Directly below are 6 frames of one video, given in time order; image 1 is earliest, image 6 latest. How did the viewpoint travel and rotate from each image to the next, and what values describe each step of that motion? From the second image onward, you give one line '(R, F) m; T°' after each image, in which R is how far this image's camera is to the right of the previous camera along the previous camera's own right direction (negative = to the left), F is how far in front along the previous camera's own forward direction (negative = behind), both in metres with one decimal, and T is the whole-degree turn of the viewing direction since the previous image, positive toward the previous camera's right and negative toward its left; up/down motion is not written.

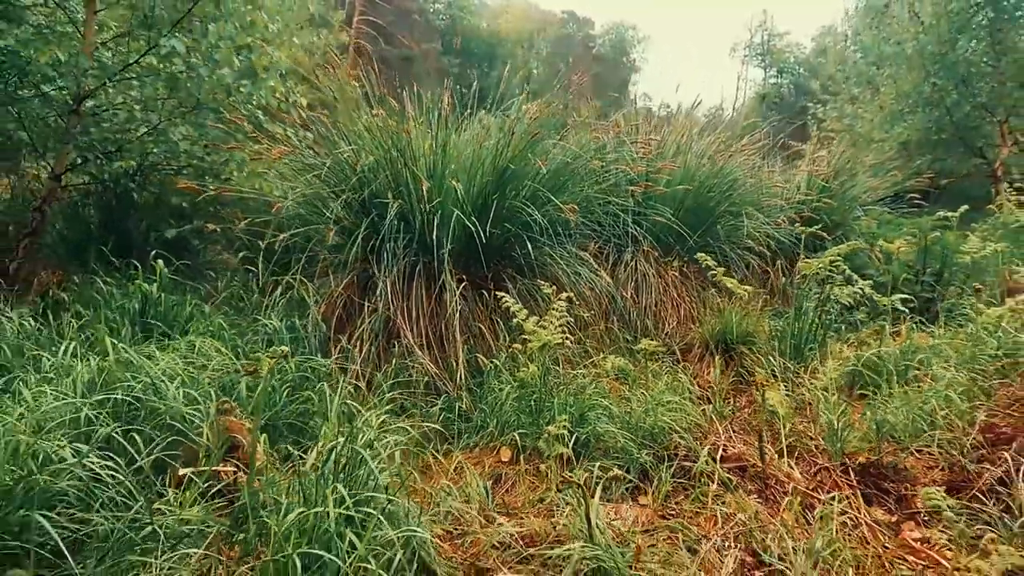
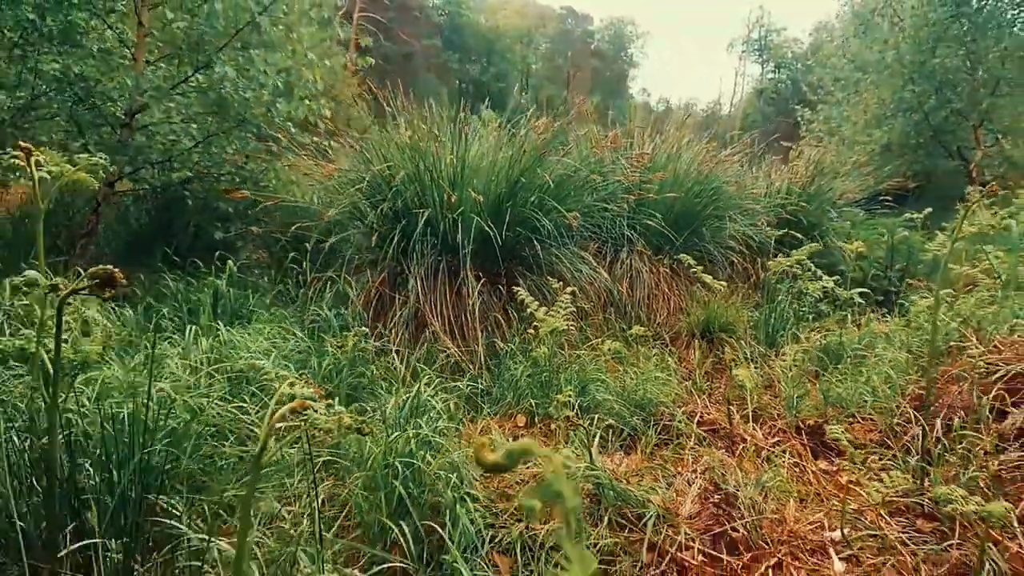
(0.0, -0.5) m; 0°
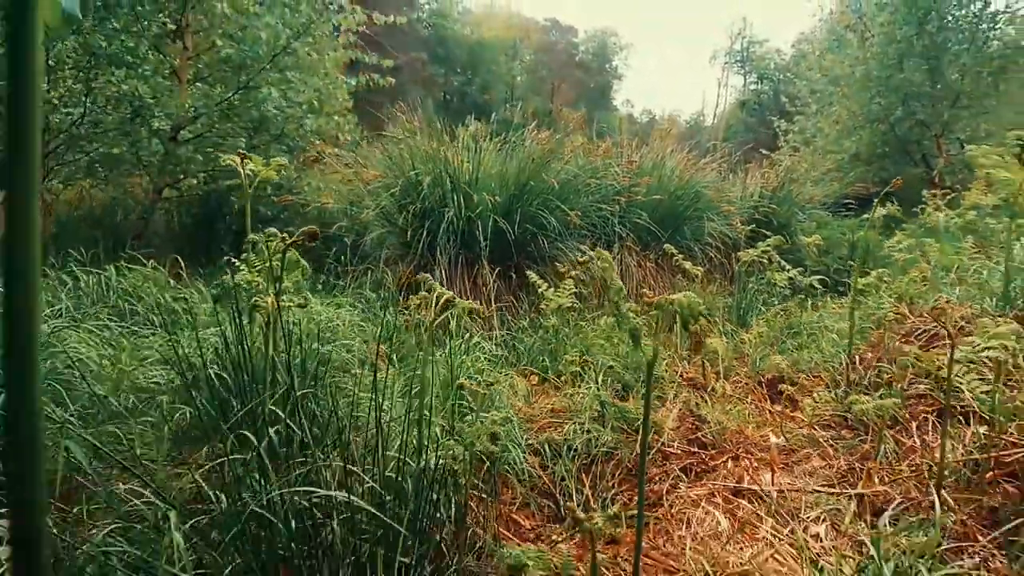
(-0.1, -0.6) m; +1°
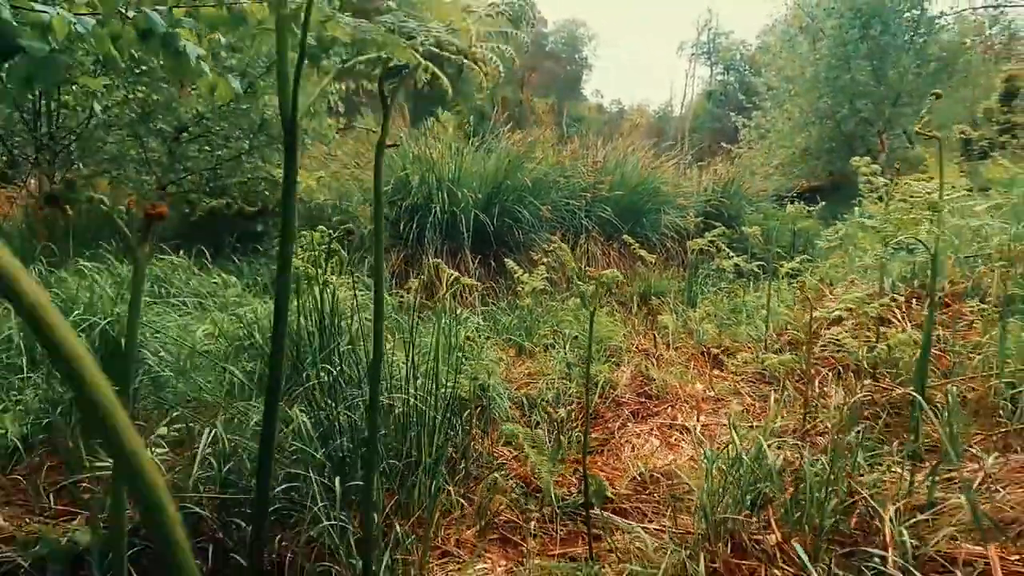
(0.0, -0.6) m; +2°
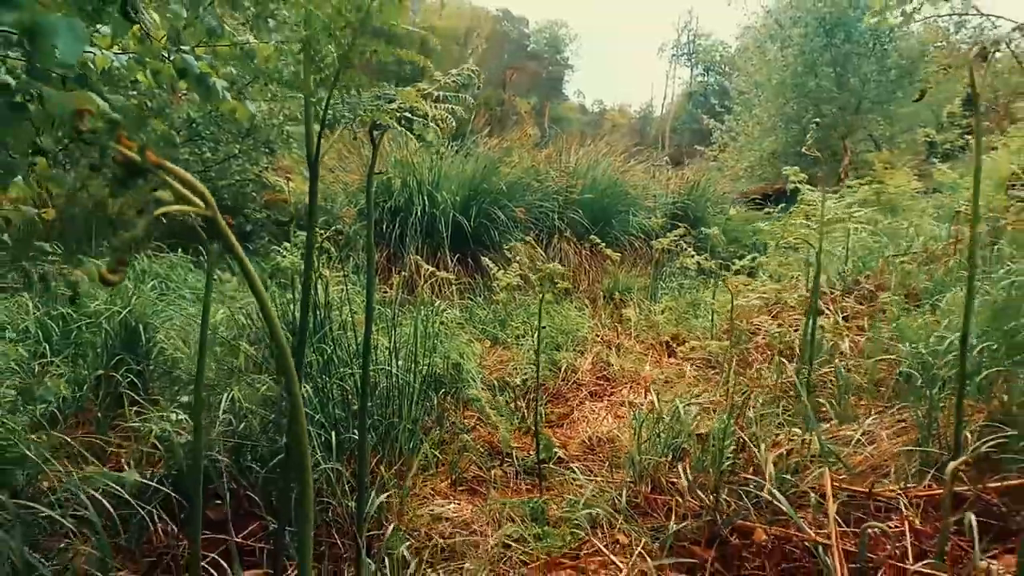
(0.0, -0.3) m; +1°
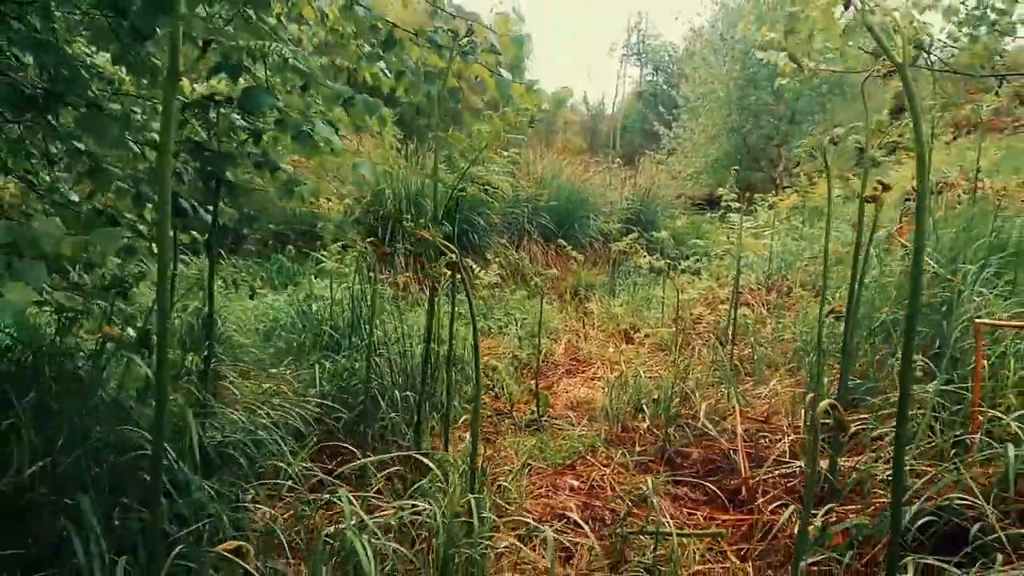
(-0.1, -0.7) m; +3°
